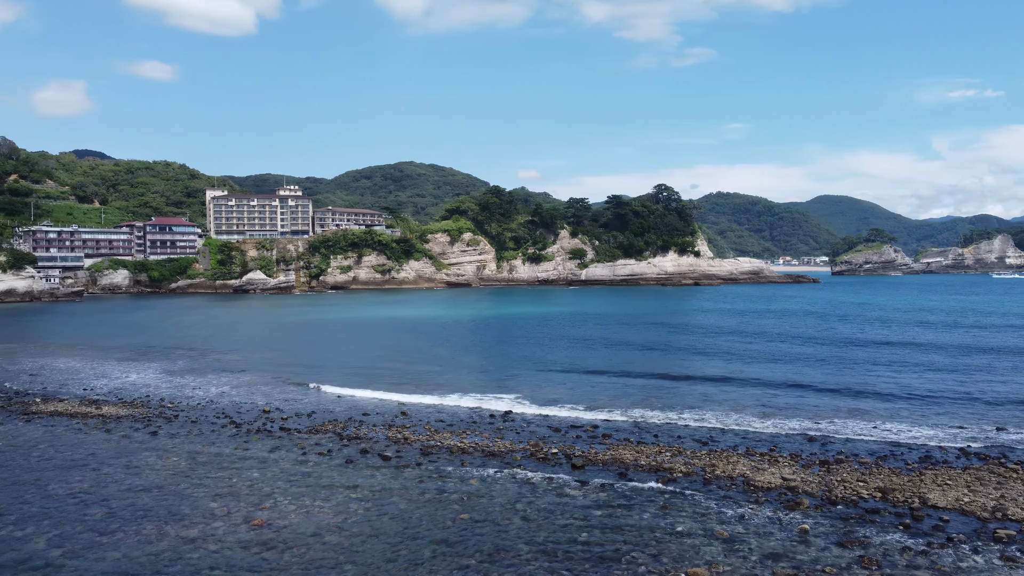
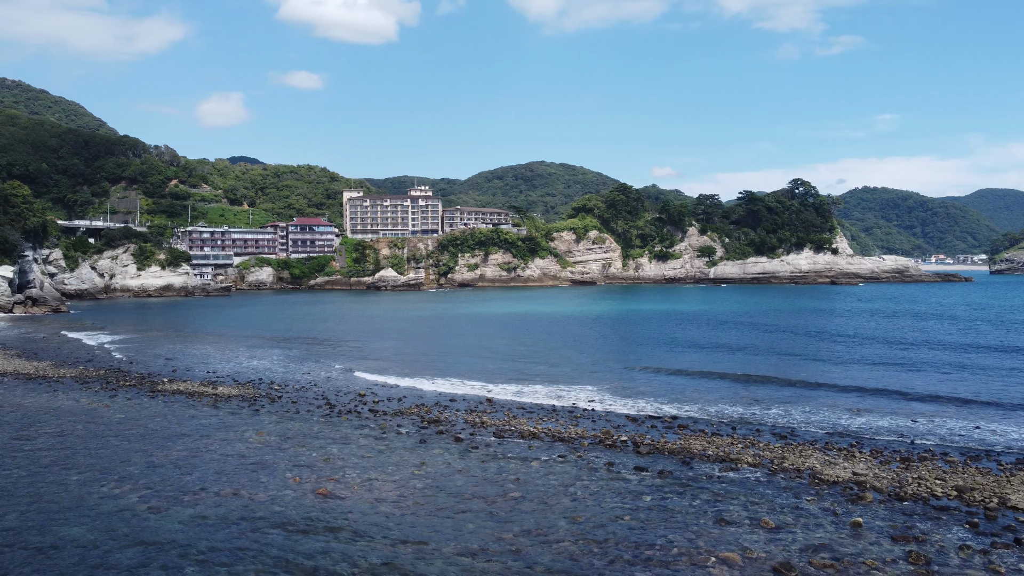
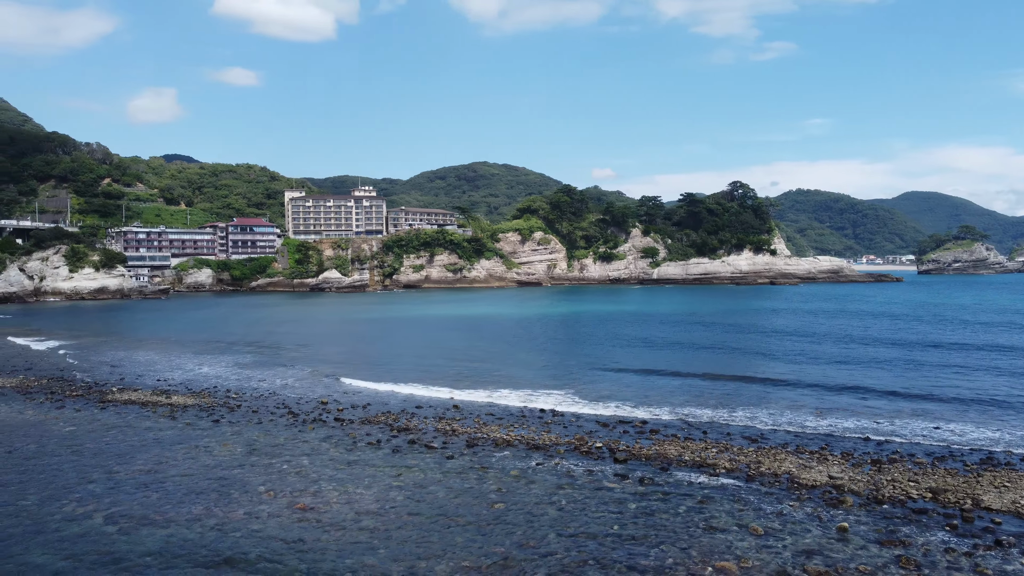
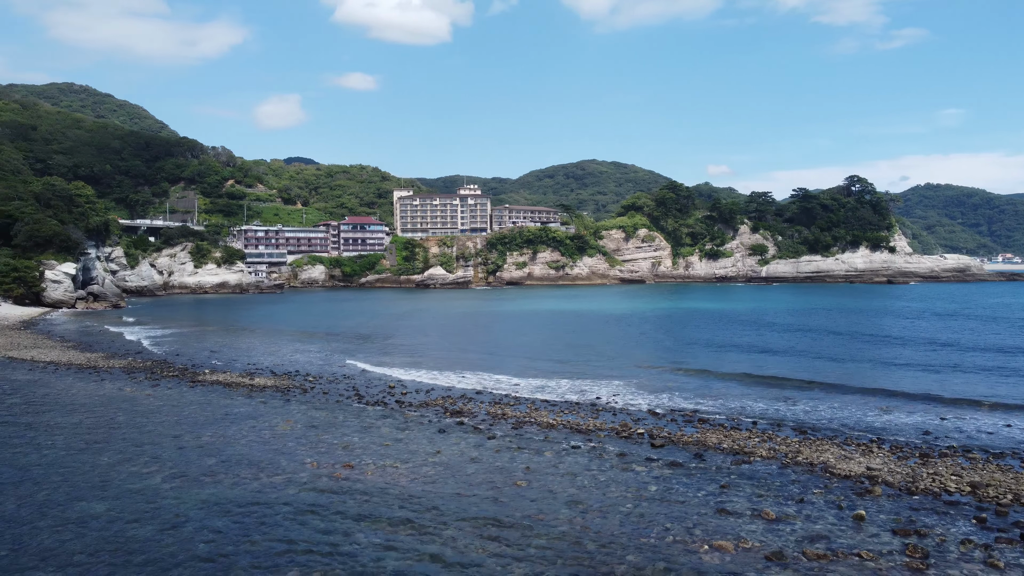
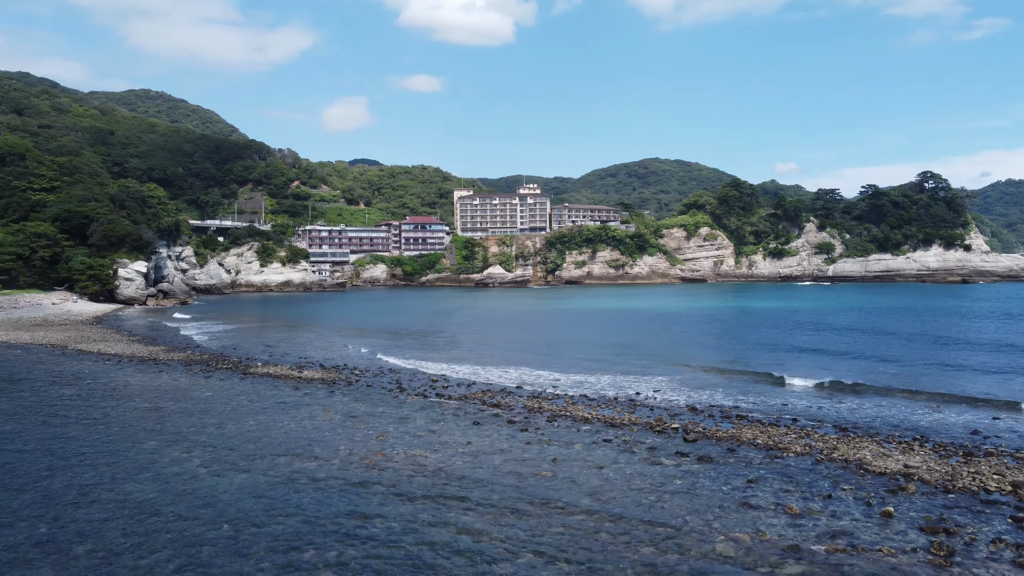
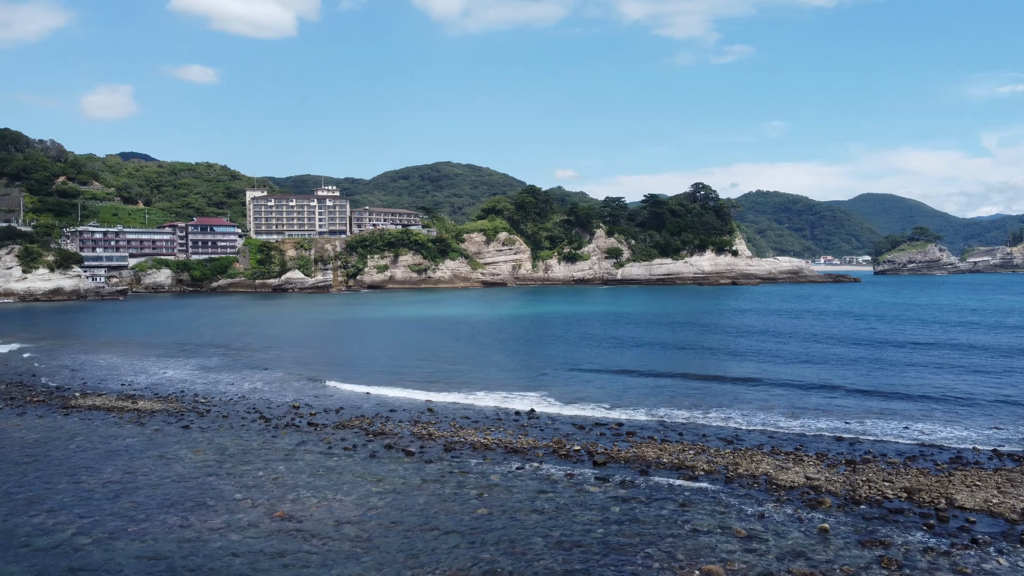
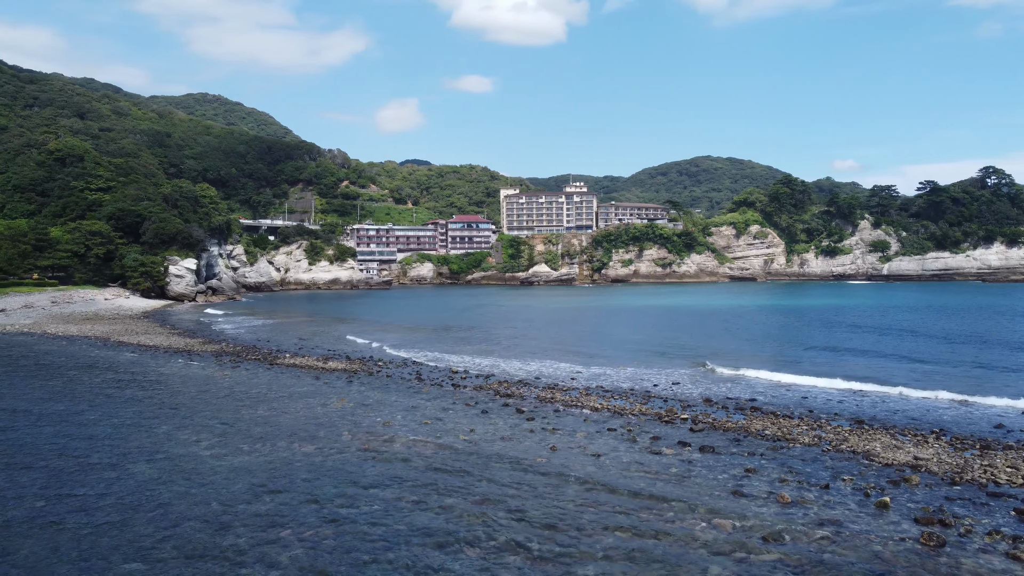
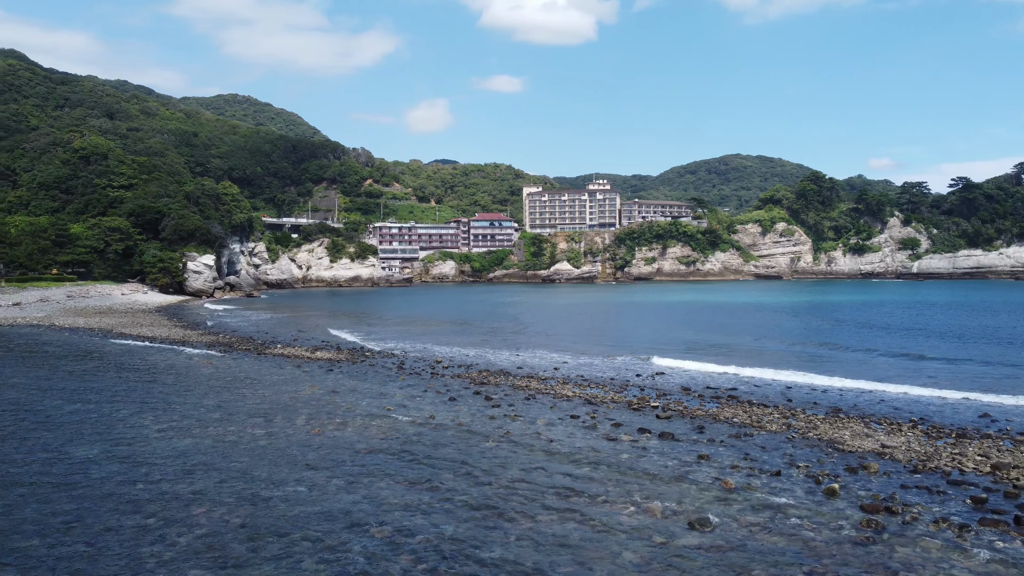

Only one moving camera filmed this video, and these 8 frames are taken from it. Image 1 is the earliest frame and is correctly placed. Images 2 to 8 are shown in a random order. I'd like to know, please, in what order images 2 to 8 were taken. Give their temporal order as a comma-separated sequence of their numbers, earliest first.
6, 3, 2, 4, 5, 7, 8
